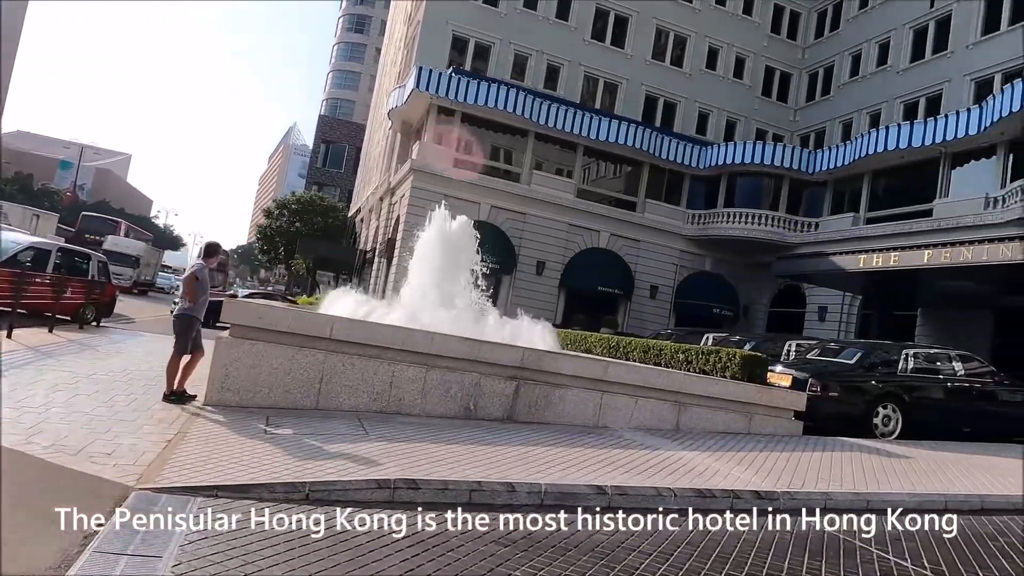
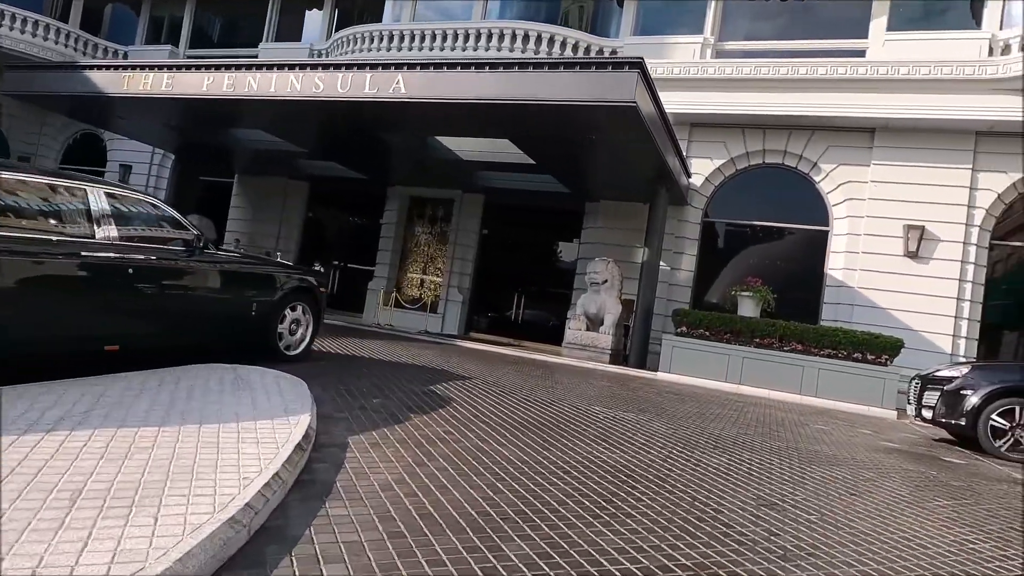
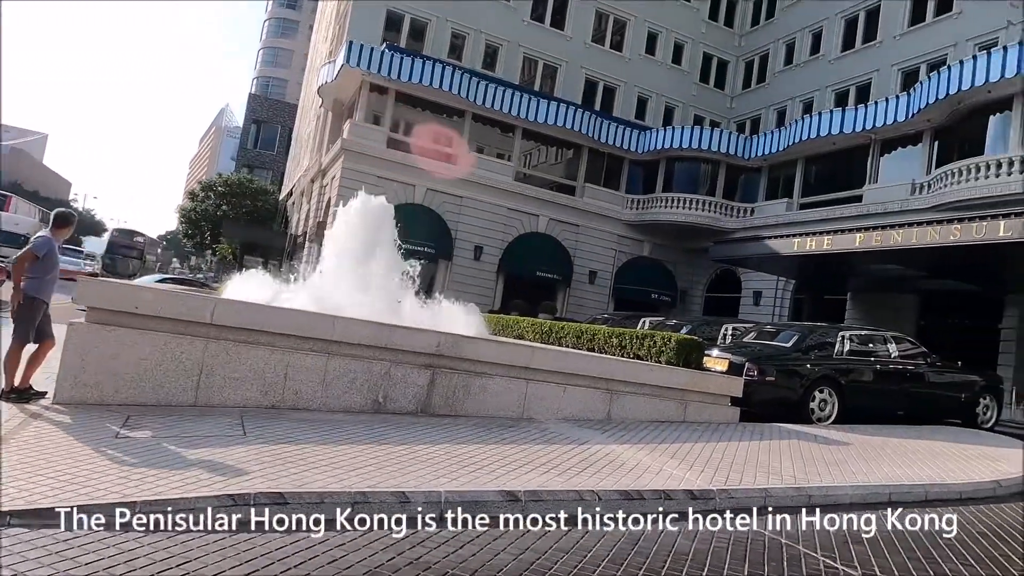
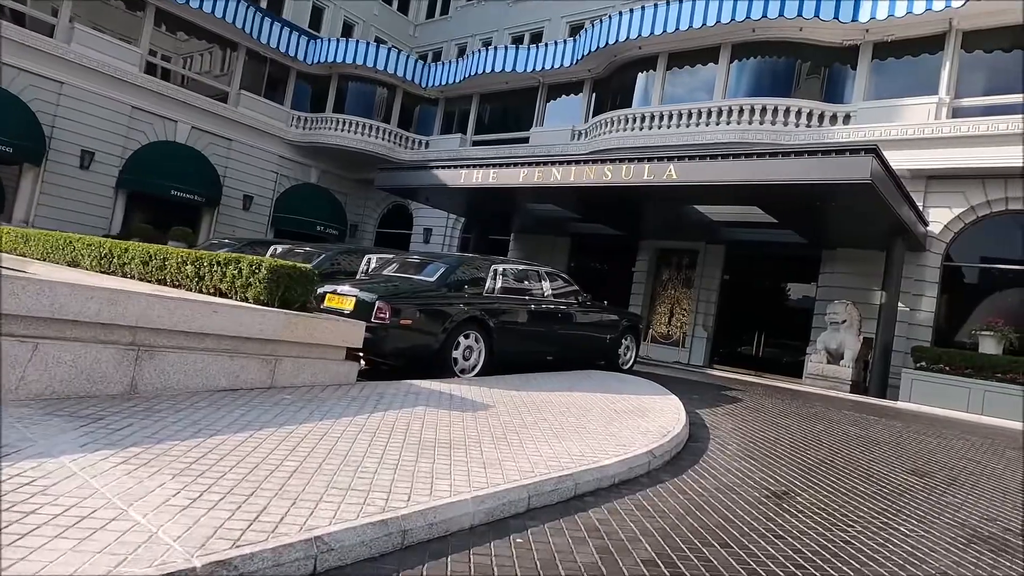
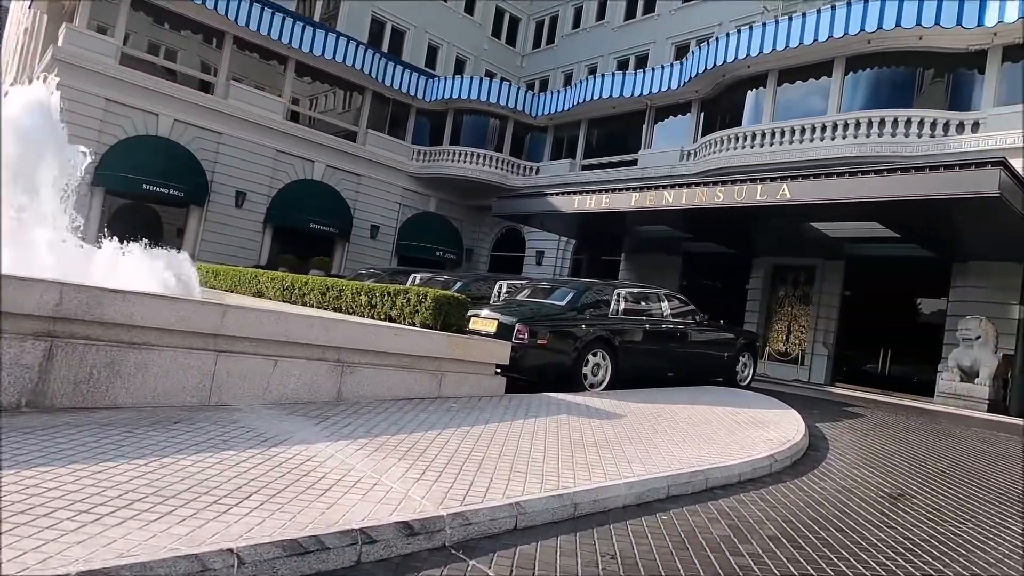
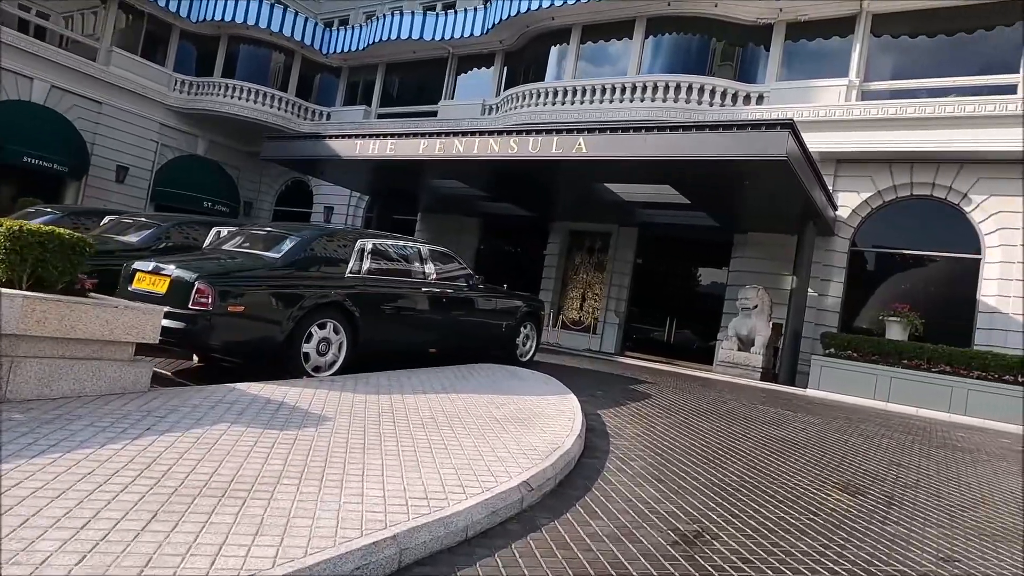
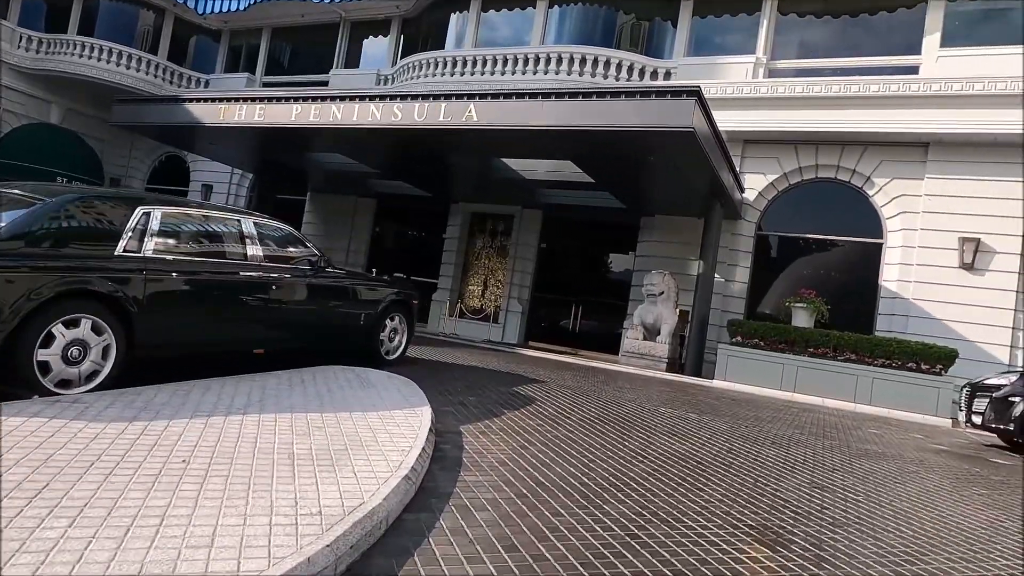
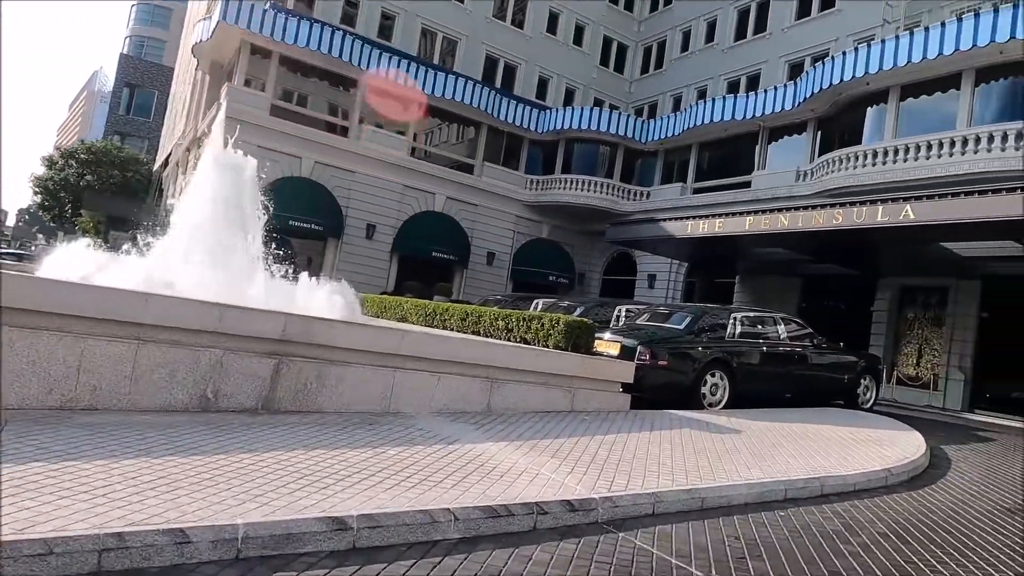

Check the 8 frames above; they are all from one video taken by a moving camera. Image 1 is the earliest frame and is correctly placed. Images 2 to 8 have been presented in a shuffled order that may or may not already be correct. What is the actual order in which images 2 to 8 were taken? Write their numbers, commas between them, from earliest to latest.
3, 8, 5, 4, 6, 7, 2
